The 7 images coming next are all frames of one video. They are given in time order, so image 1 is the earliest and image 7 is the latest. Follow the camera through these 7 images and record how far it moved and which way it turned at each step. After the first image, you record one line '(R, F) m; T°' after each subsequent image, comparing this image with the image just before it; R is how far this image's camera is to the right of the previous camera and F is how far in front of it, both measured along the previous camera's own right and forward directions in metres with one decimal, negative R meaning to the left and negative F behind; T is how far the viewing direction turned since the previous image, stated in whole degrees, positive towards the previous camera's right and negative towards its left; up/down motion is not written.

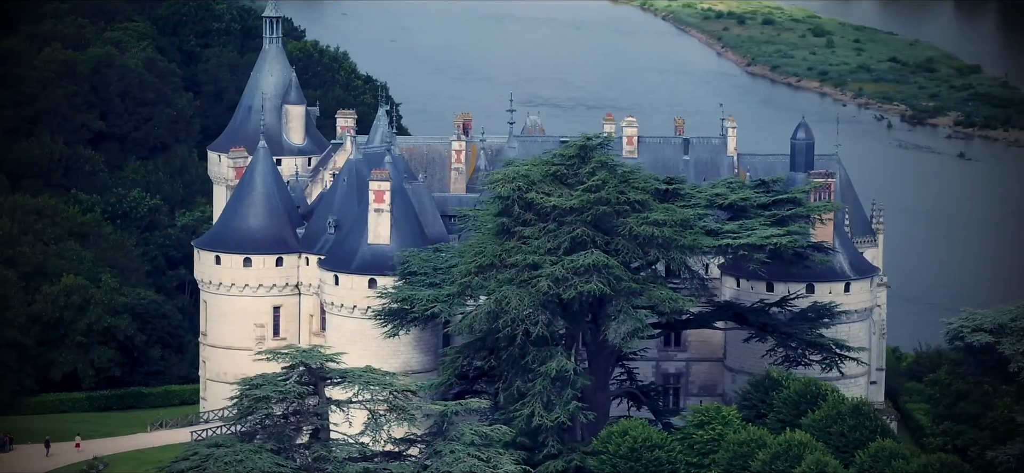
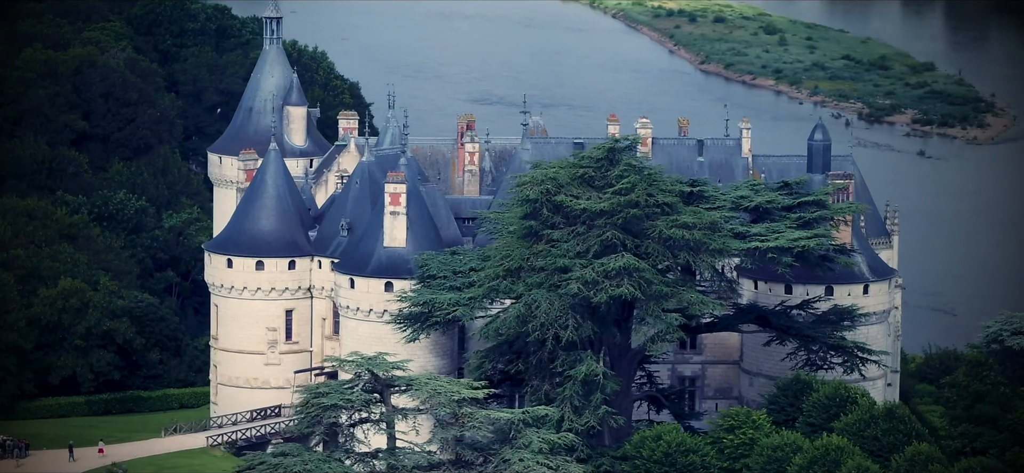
(-1.3, +0.4) m; +1°
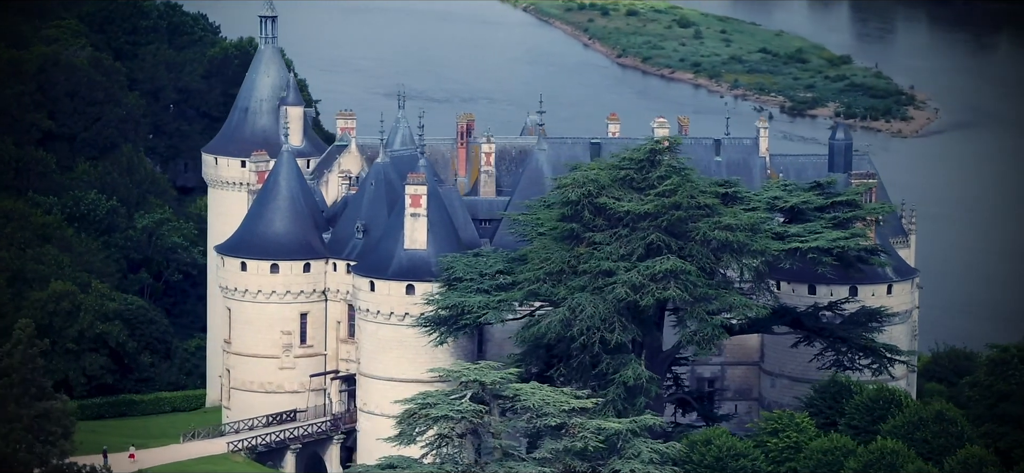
(-2.1, +0.6) m; +2°
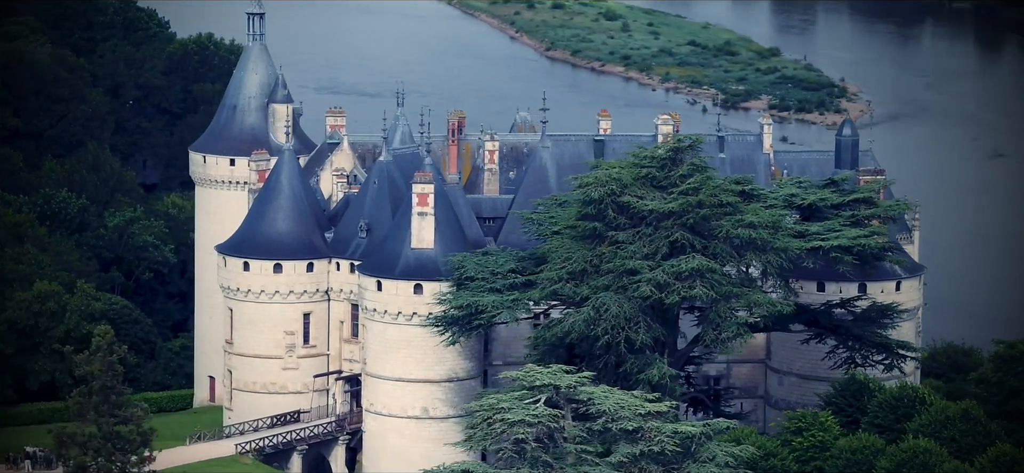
(-1.5, +0.4) m; +1°
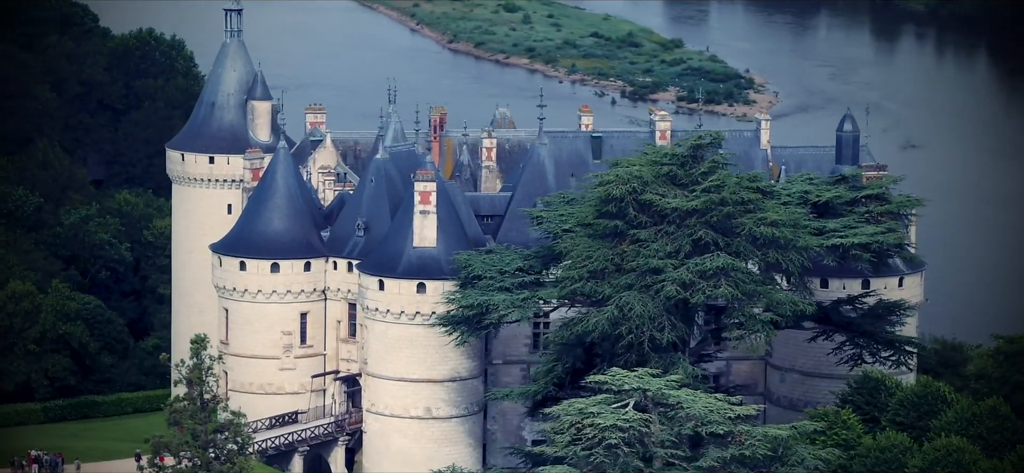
(-1.9, +0.4) m; +2°
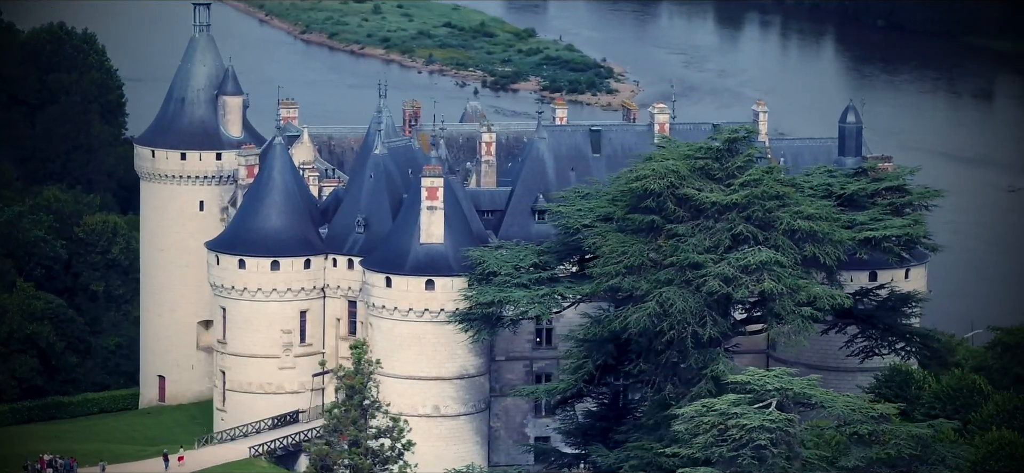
(-2.8, +0.6) m; +3°
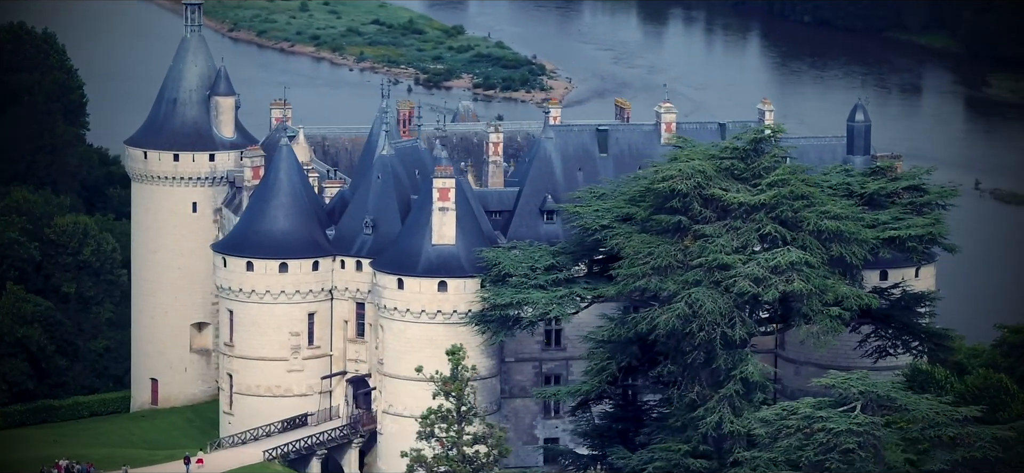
(-1.5, +0.3) m; +1°
